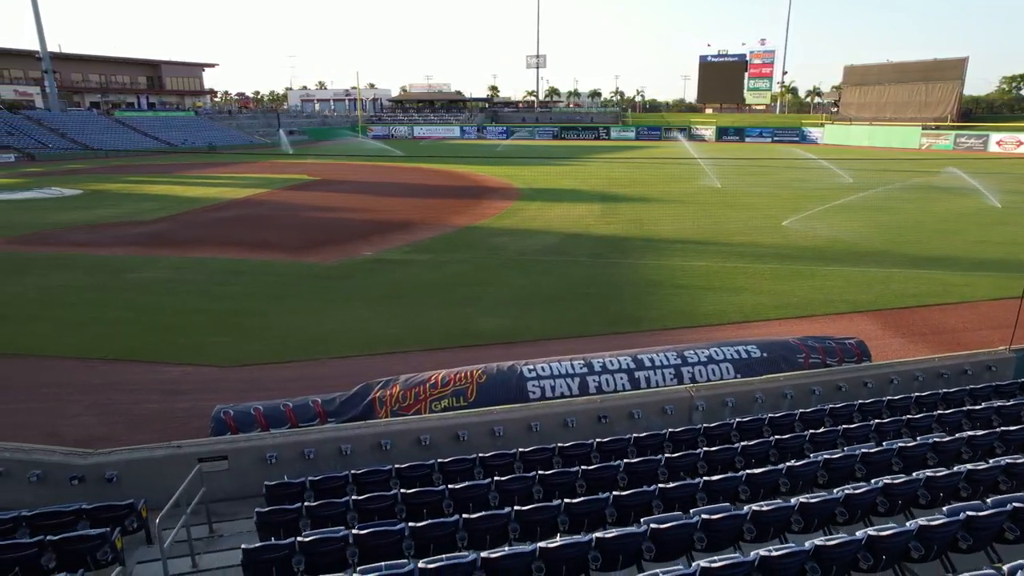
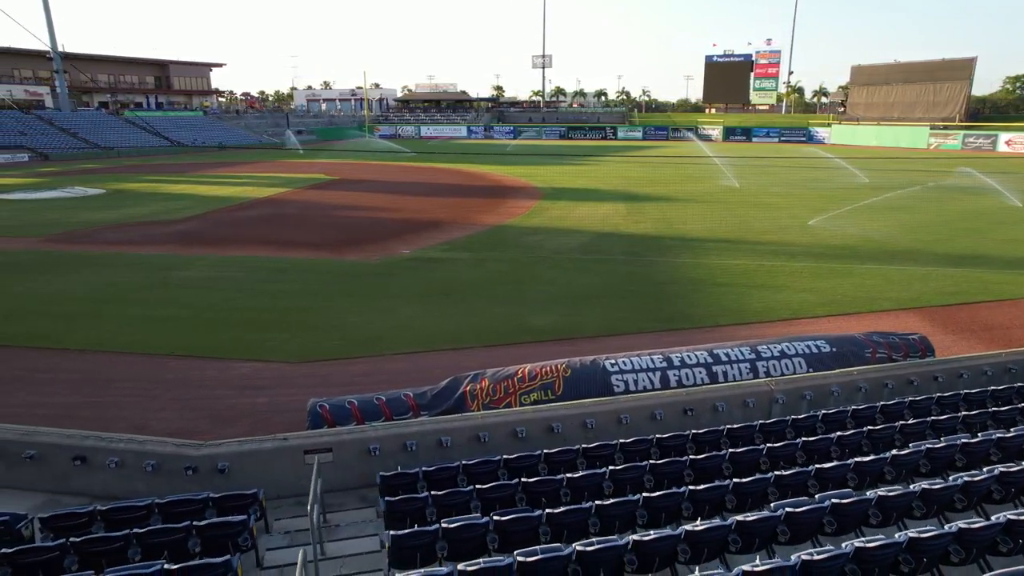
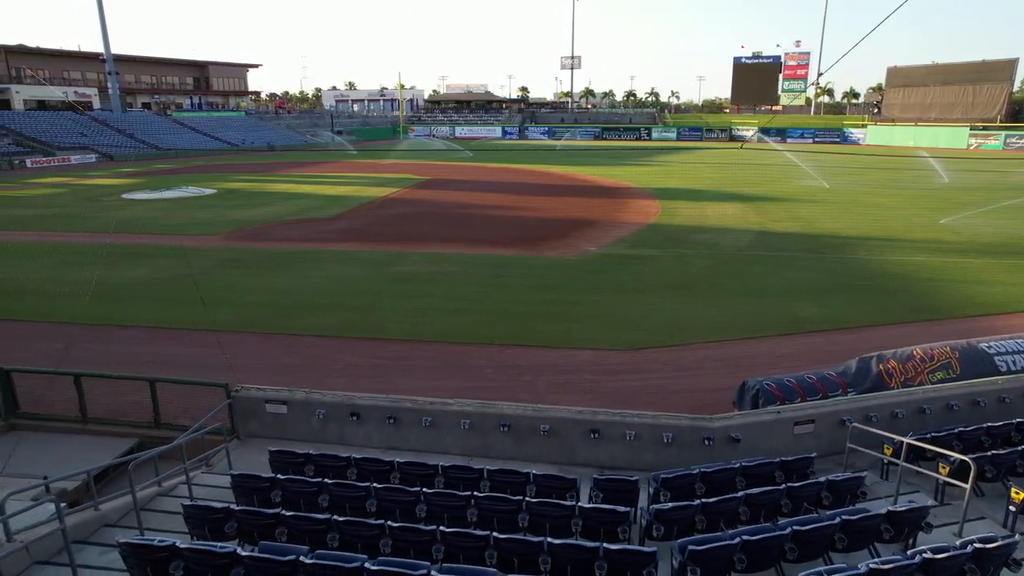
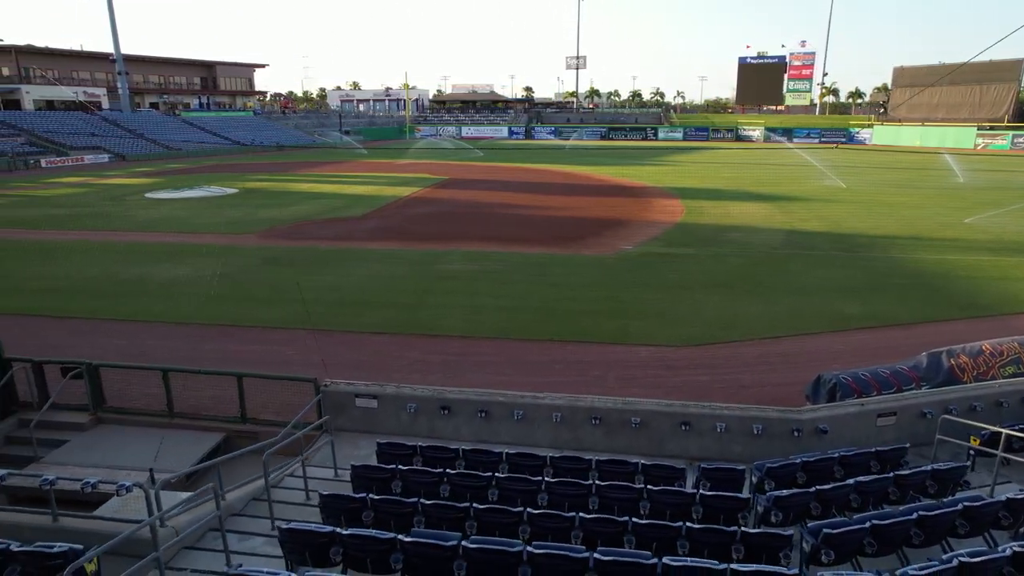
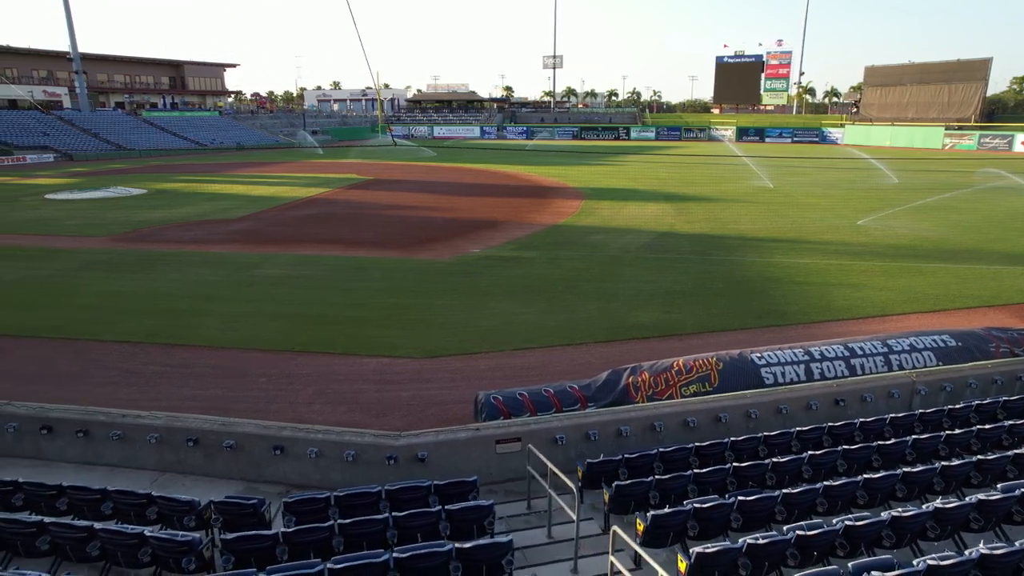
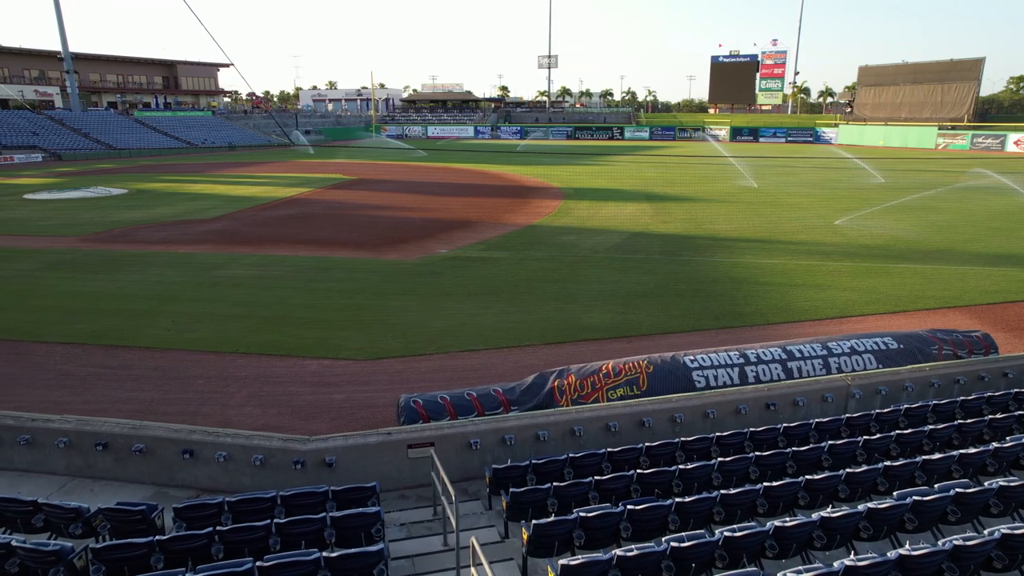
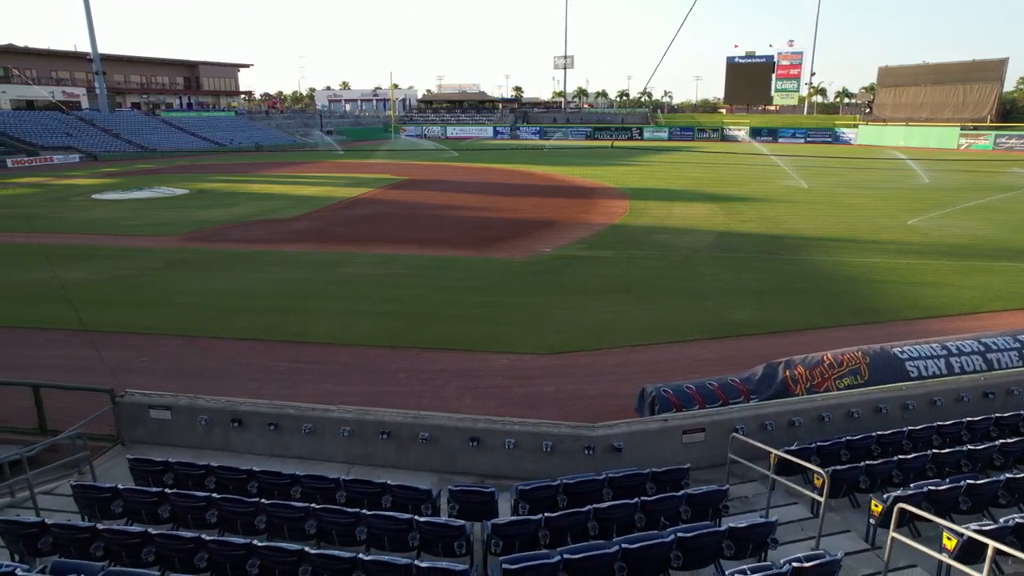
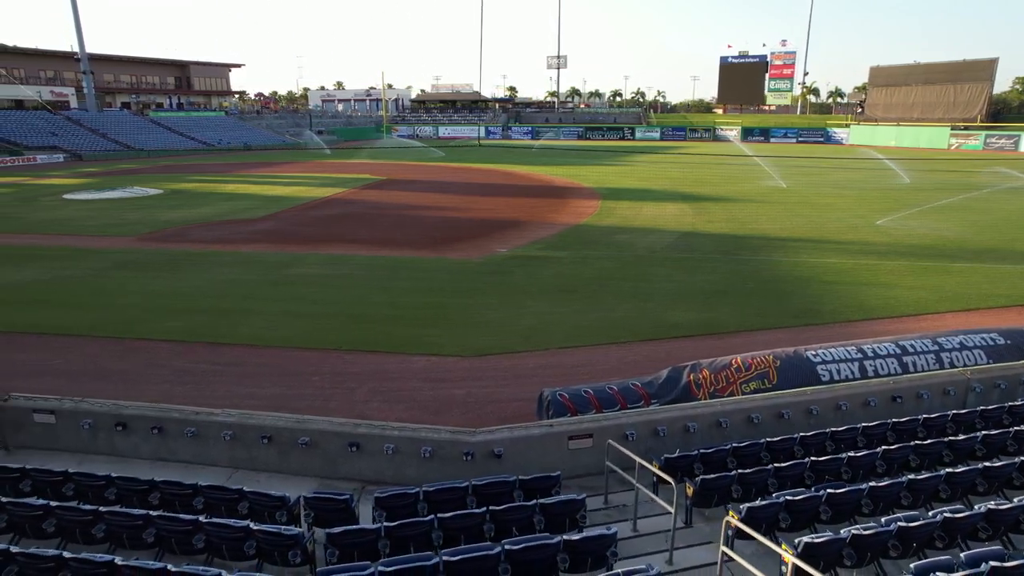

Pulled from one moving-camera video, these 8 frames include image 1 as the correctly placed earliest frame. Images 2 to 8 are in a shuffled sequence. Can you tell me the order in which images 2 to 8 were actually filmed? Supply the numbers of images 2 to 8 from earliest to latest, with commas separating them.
2, 6, 5, 8, 7, 3, 4
